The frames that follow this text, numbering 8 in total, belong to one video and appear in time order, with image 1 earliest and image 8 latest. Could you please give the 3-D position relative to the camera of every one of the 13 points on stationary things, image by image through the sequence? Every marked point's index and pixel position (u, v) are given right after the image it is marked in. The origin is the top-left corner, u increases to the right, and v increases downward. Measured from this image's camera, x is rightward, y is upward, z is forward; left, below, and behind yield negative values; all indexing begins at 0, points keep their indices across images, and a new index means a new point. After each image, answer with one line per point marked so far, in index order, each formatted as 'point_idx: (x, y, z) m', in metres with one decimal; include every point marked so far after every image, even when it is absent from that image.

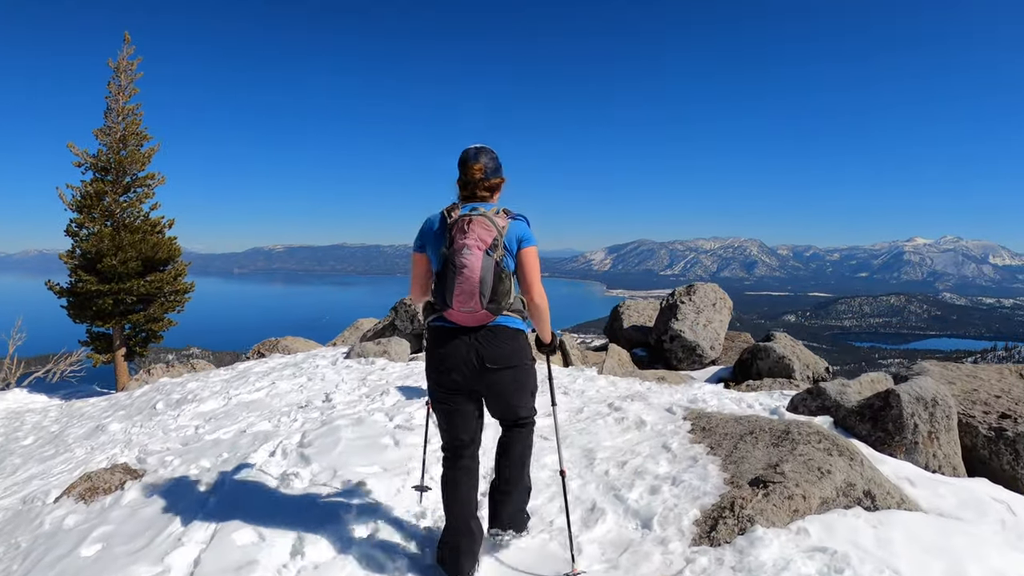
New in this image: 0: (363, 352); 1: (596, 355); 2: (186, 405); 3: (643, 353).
0: (-4.4, -1.9, +14.7) m
1: (+2.8, -2.3, +17.2) m
2: (-8.2, -3.0, +12.9) m
3: (+4.7, -2.4, +18.6) m
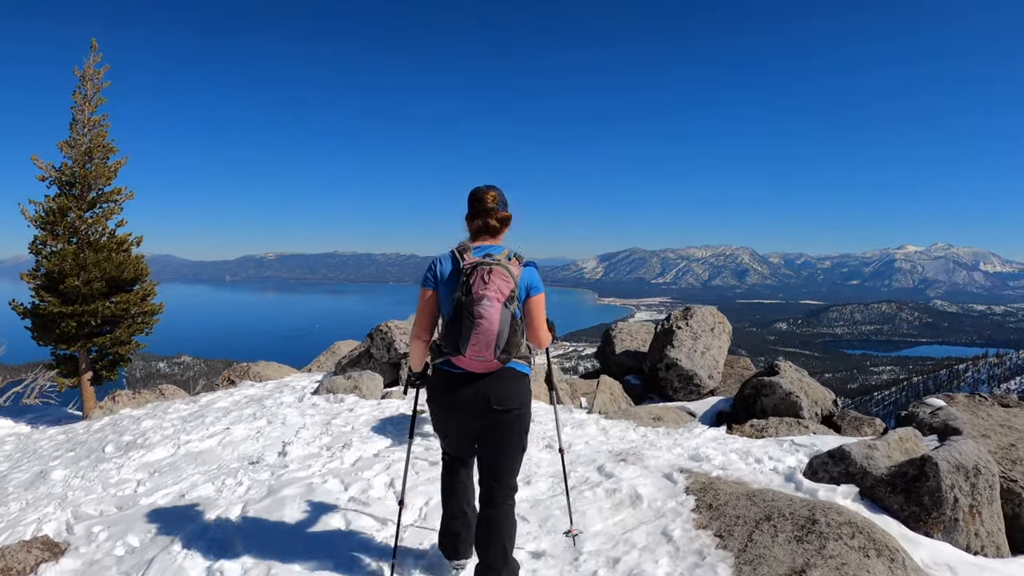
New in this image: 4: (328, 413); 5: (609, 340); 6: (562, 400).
0: (-4.8, -2.7, +13.5) m
1: (+2.4, -3.1, +16.1) m
2: (-8.6, -3.7, +11.7) m
3: (+4.3, -3.2, +17.5) m
4: (-4.3, -3.0, +12.0) m
5: (+3.7, -2.0, +19.4) m
6: (+1.3, -2.8, +13.1) m
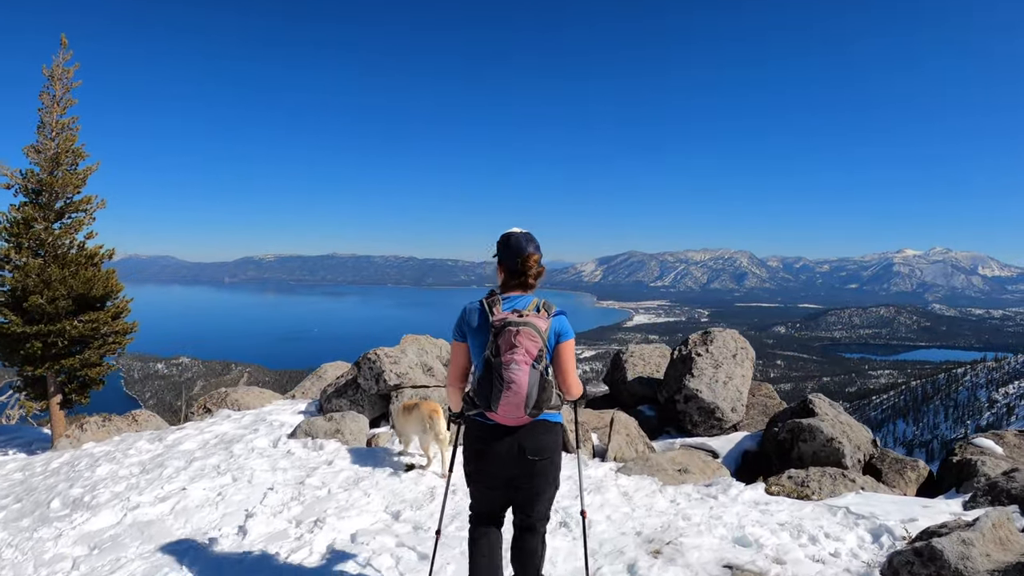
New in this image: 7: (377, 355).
0: (-4.7, -3.3, +12.0) m
1: (+2.4, -3.7, +14.6) m
2: (-8.5, -4.4, +10.1) m
3: (+4.3, -3.9, +16.0) m
4: (-4.3, -3.7, +10.5) m
5: (+3.8, -2.7, +17.9) m
6: (+1.3, -3.5, +11.6) m
7: (-3.8, -1.9, +14.5) m
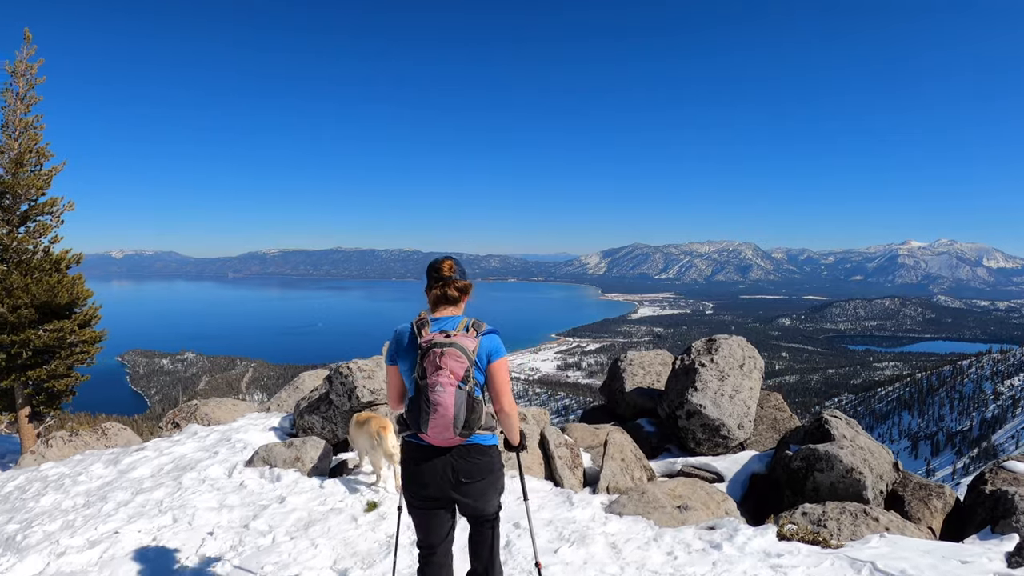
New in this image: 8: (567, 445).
0: (-5.1, -3.6, +10.9) m
1: (+2.0, -3.9, +13.4) m
2: (-8.9, -4.7, +9.0) m
3: (+3.9, -4.1, +14.8) m
4: (-4.7, -3.9, +9.3) m
5: (+3.4, -2.8, +16.7) m
6: (+0.9, -3.7, +10.4) m
7: (-4.2, -2.1, +13.4) m
8: (+1.2, -3.4, +11.2) m
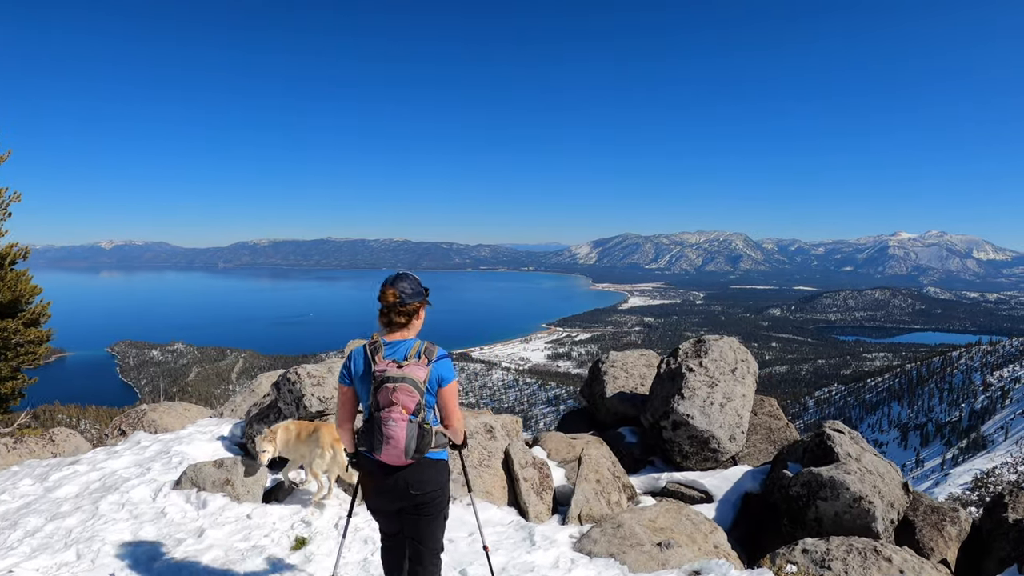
0: (-5.8, -3.6, +9.5) m
1: (+1.3, -3.9, +12.1) m
2: (-9.5, -4.7, +7.7) m
3: (+3.2, -4.0, +13.6) m
4: (-5.3, -4.0, +8.0) m
5: (+2.6, -2.7, +15.4) m
6: (+0.3, -3.7, +9.2) m
7: (-4.9, -2.1, +12.0) m
8: (+0.5, -3.4, +9.9) m
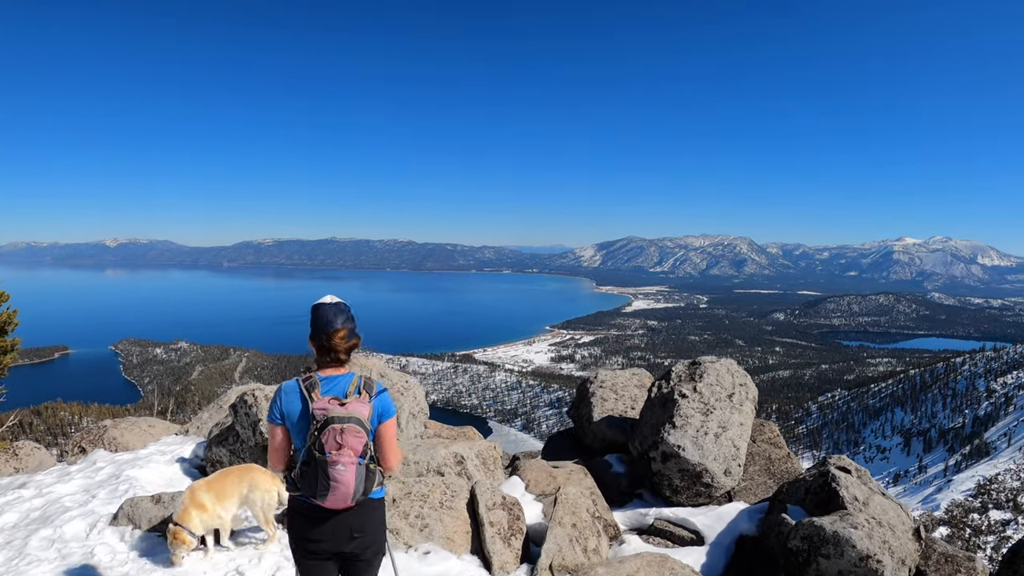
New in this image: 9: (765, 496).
0: (-6.4, -3.9, +8.6) m
1: (+0.8, -4.3, +11.2) m
2: (-10.1, -5.0, +6.8) m
3: (+2.7, -4.4, +12.6) m
4: (-5.9, -4.3, +7.1) m
5: (+2.1, -3.1, +14.5) m
6: (-0.3, -4.1, +8.2) m
7: (-5.5, -2.4, +11.1) m
8: (-0.1, -3.8, +9.0) m
9: (+6.3, -5.2, +13.1) m
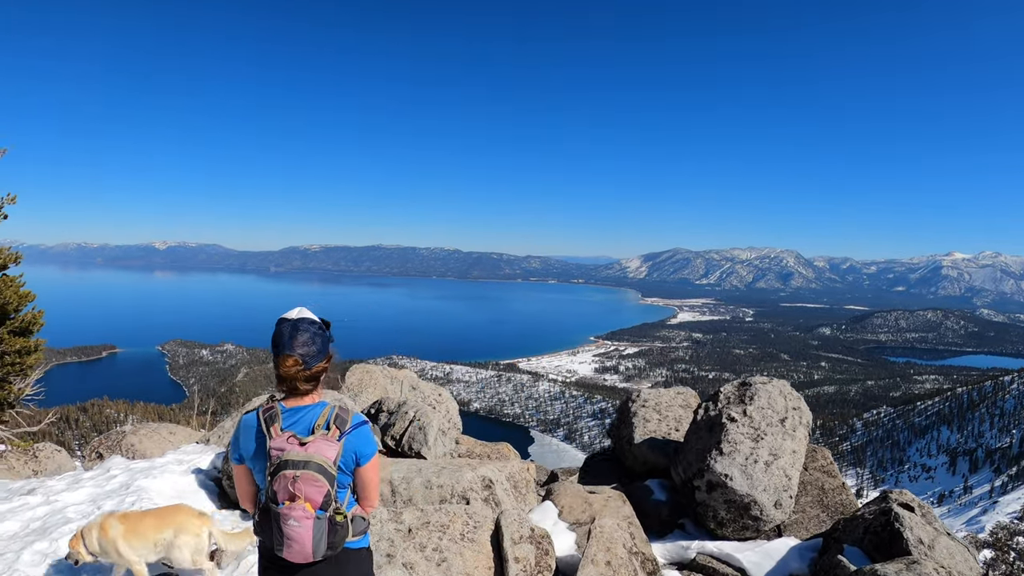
0: (-5.9, -3.9, +8.0) m
1: (+1.4, -4.4, +10.1) m
2: (-9.8, -4.9, +6.3) m
3: (+3.4, -4.6, +11.5) m
4: (-5.5, -4.3, +6.4) m
5: (+2.9, -3.4, +13.4) m
6: (+0.2, -4.2, +7.2) m
7: (-4.8, -2.5, +10.4) m
8: (+0.4, -3.9, +8.0) m
9: (+7.0, -5.5, +11.7) m
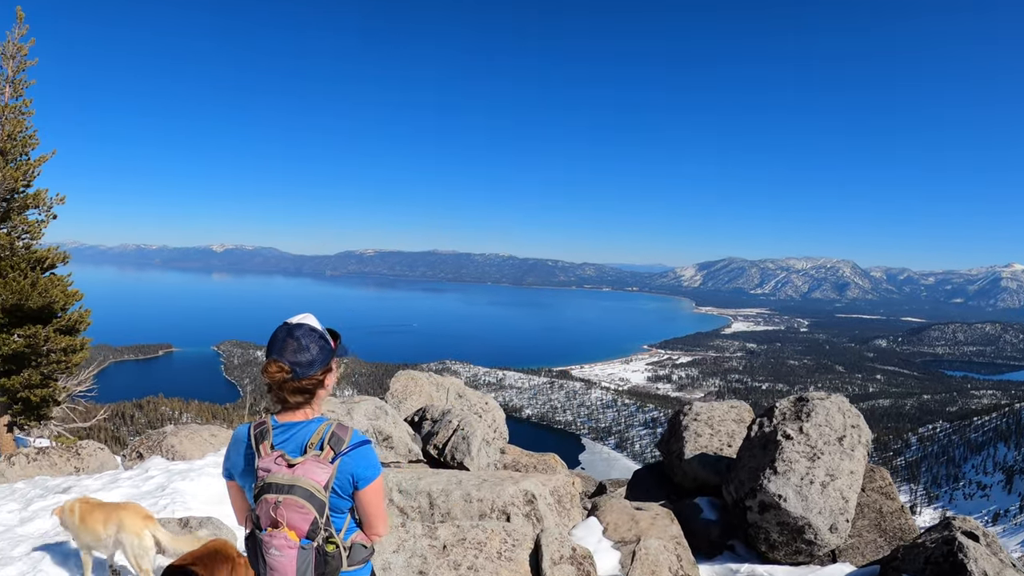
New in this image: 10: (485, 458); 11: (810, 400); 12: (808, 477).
0: (-5.2, -3.9, +7.6) m
1: (+2.2, -4.5, +9.4) m
2: (-9.2, -4.8, +6.2) m
3: (+4.2, -4.7, +10.6) m
4: (-5.0, -4.2, +6.1) m
5: (+3.9, -3.5, +12.5) m
6: (+0.8, -4.2, +6.6) m
7: (-4.0, -2.5, +10.1) m
8: (+1.1, -3.9, +7.3) m
9: (+7.9, -5.7, +10.6) m
10: (-0.7, -3.8, +11.6) m
11: (+6.1, -2.2, +10.3) m
12: (+5.7, -3.5, +9.3) m
